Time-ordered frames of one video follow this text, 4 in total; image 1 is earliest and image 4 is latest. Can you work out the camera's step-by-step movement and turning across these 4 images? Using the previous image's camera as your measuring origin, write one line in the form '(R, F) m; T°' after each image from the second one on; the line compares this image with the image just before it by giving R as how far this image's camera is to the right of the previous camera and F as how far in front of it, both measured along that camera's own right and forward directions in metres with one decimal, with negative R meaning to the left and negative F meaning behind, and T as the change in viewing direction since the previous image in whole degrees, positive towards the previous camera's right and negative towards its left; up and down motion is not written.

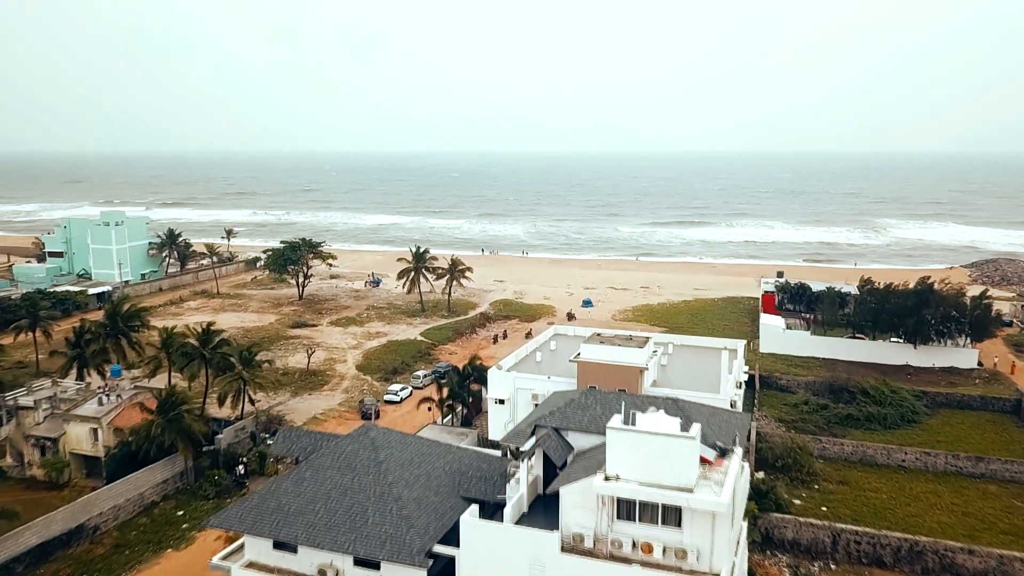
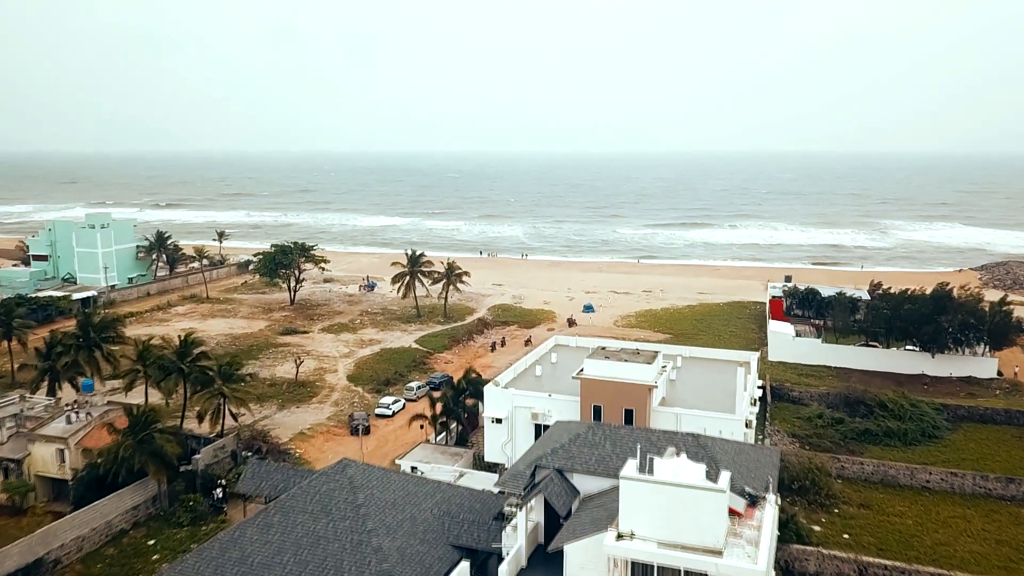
(0.0, +1.4) m; 0°
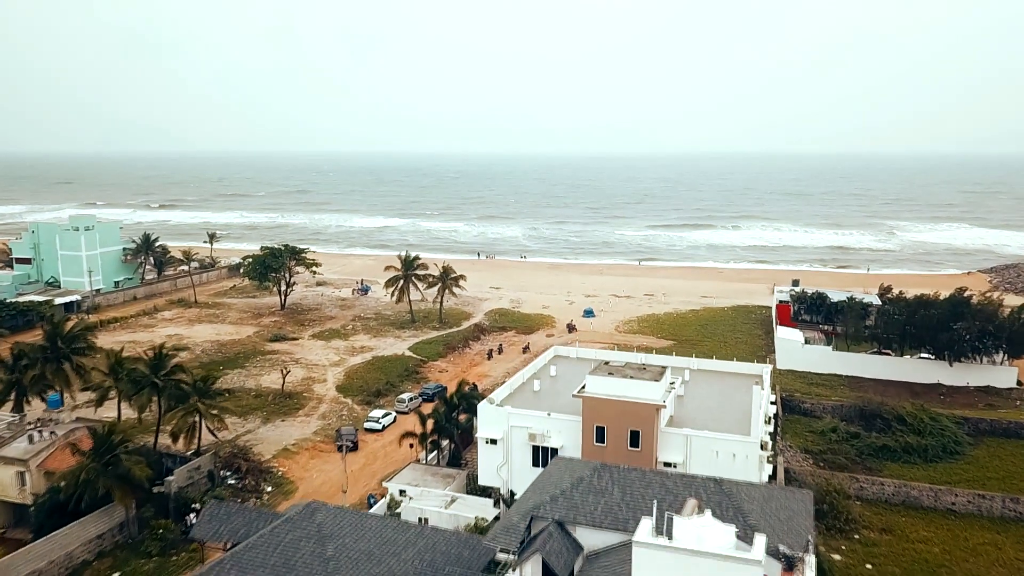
(+0.1, +1.3) m; 0°
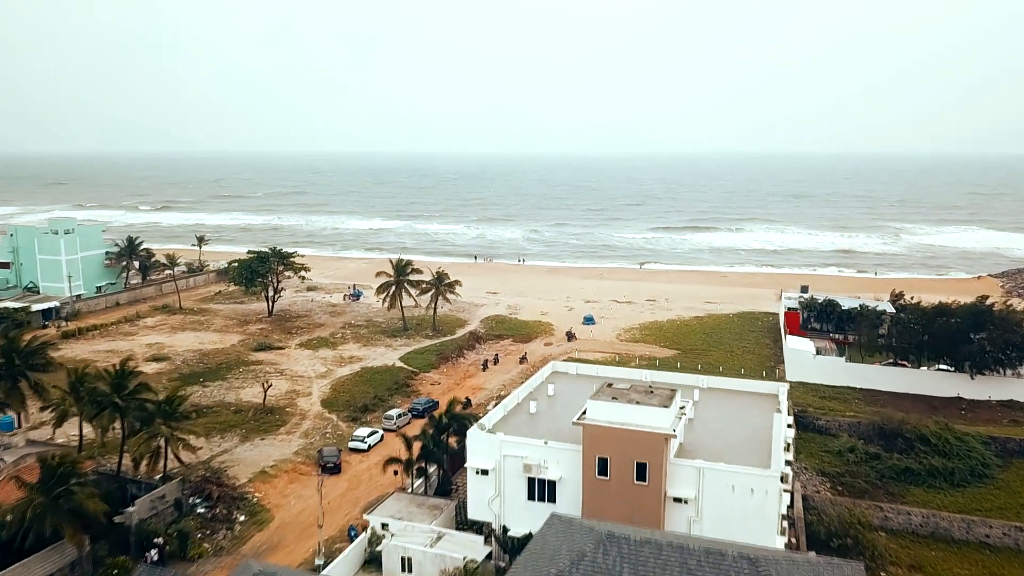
(+0.1, +1.6) m; 0°
